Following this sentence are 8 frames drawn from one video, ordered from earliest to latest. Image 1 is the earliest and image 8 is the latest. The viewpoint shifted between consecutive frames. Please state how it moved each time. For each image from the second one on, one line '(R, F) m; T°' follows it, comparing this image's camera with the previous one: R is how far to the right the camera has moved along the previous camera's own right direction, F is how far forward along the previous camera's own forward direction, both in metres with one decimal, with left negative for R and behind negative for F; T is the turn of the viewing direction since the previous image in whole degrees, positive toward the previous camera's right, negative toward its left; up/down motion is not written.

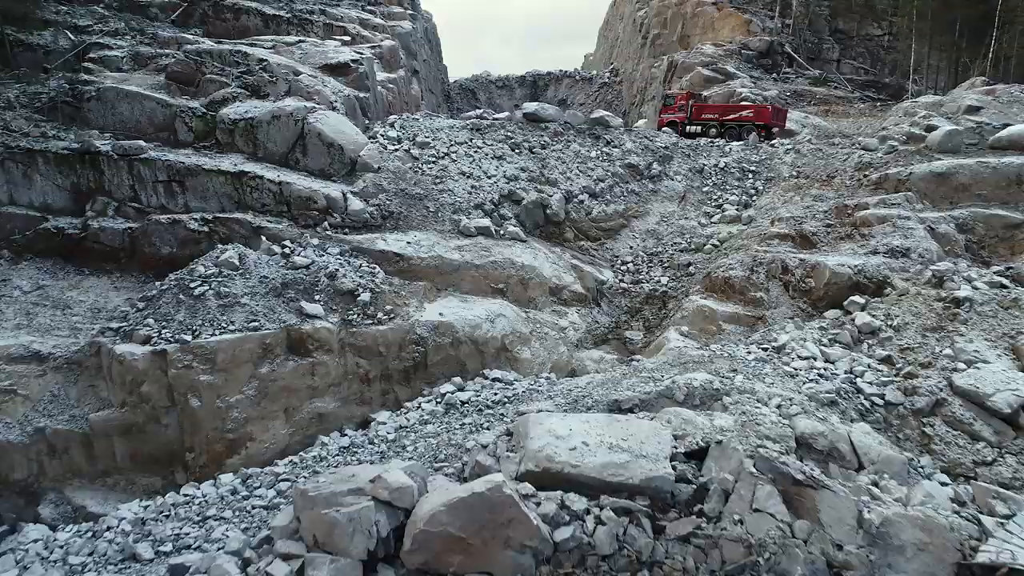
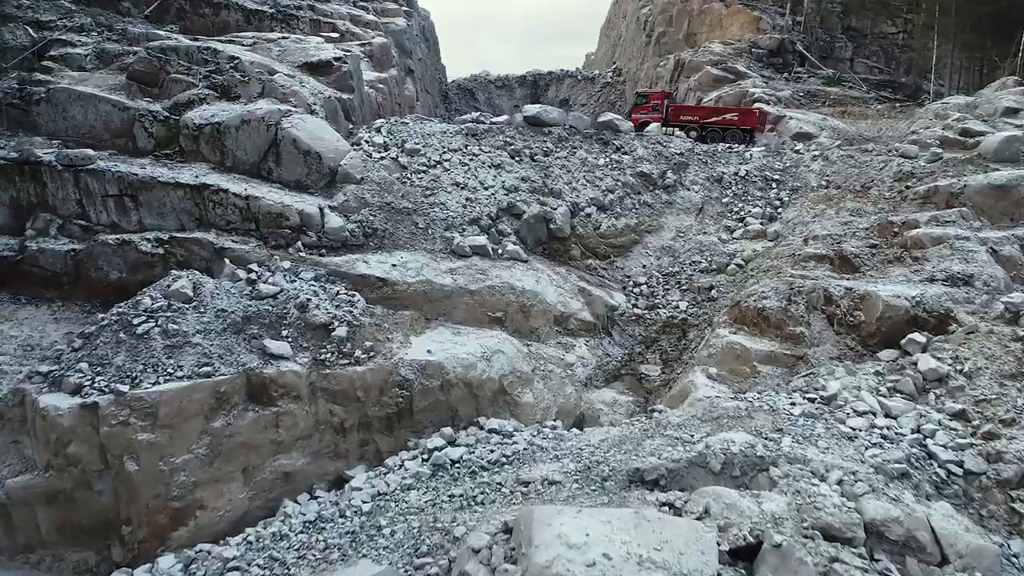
(0.0, +1.1) m; 0°
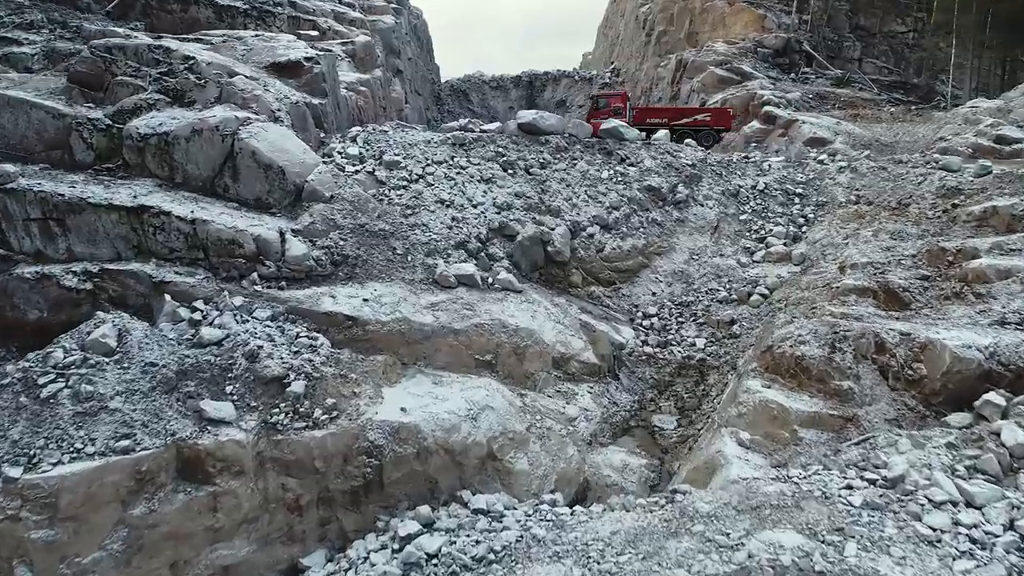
(0.0, +1.1) m; 0°
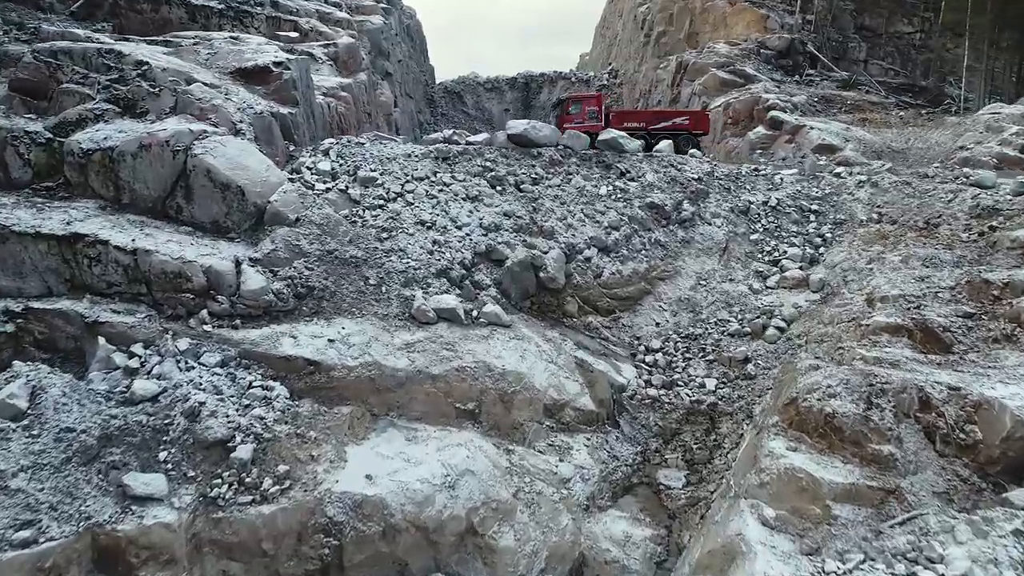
(+0.1, +0.8) m; 0°
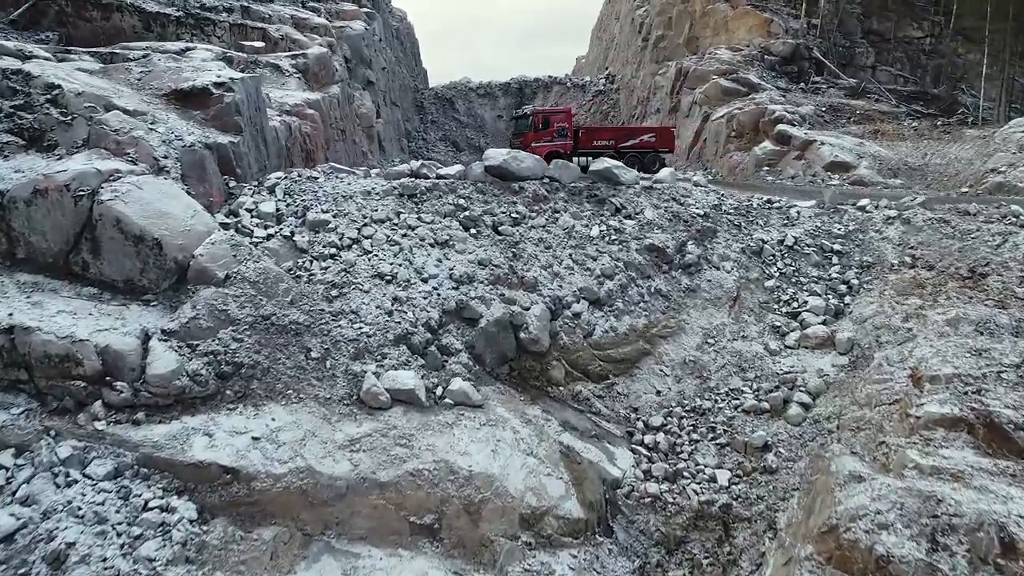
(+0.2, +1.1) m; 0°
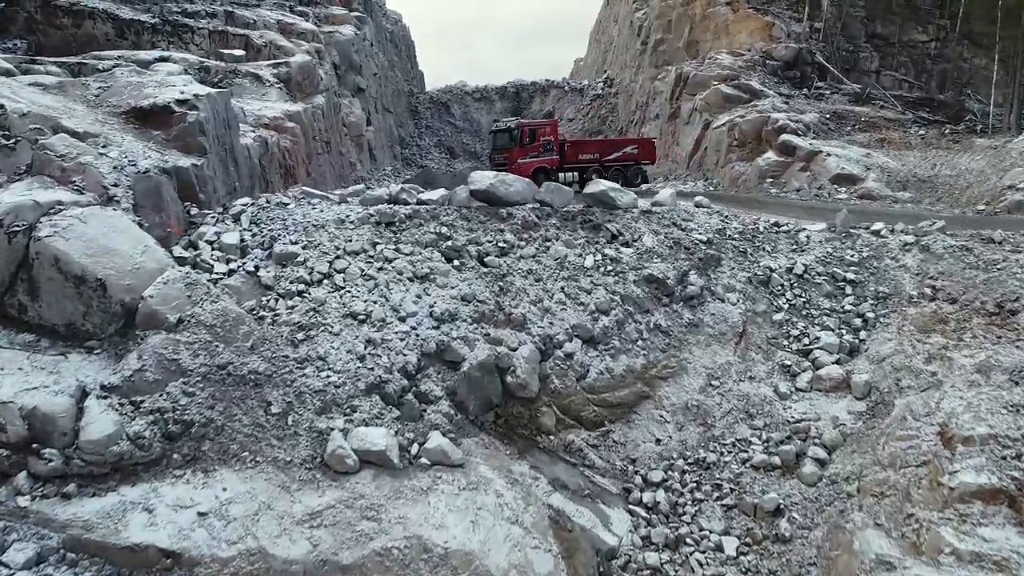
(+0.1, +0.6) m; 0°
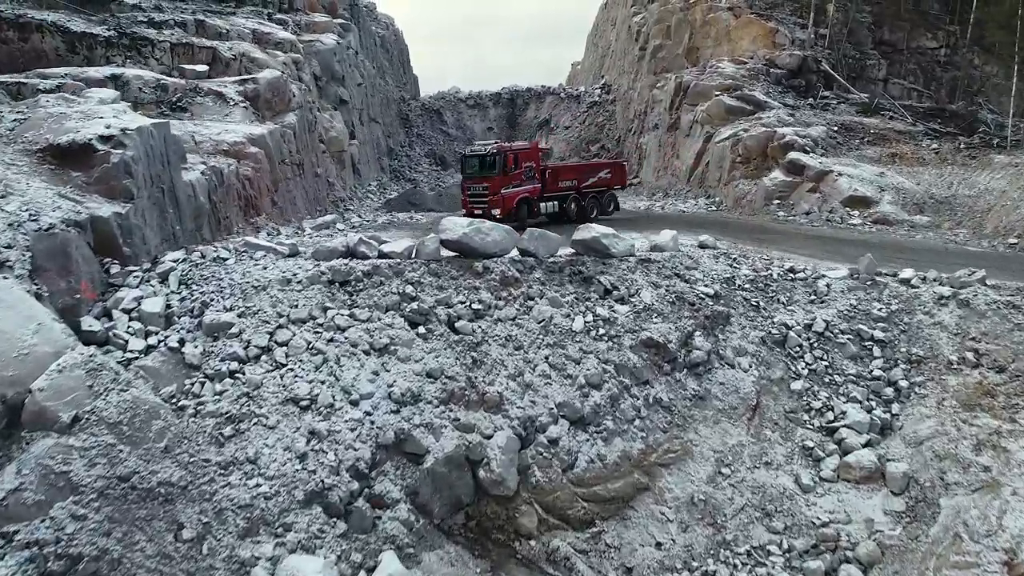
(+0.2, +0.9) m; 0°
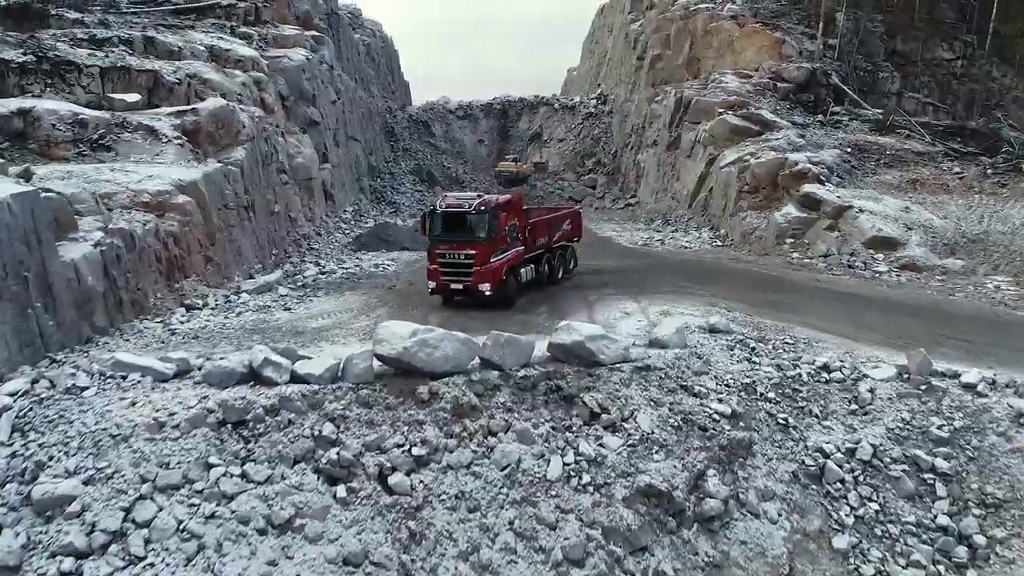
(+0.2, +1.4) m; 0°
